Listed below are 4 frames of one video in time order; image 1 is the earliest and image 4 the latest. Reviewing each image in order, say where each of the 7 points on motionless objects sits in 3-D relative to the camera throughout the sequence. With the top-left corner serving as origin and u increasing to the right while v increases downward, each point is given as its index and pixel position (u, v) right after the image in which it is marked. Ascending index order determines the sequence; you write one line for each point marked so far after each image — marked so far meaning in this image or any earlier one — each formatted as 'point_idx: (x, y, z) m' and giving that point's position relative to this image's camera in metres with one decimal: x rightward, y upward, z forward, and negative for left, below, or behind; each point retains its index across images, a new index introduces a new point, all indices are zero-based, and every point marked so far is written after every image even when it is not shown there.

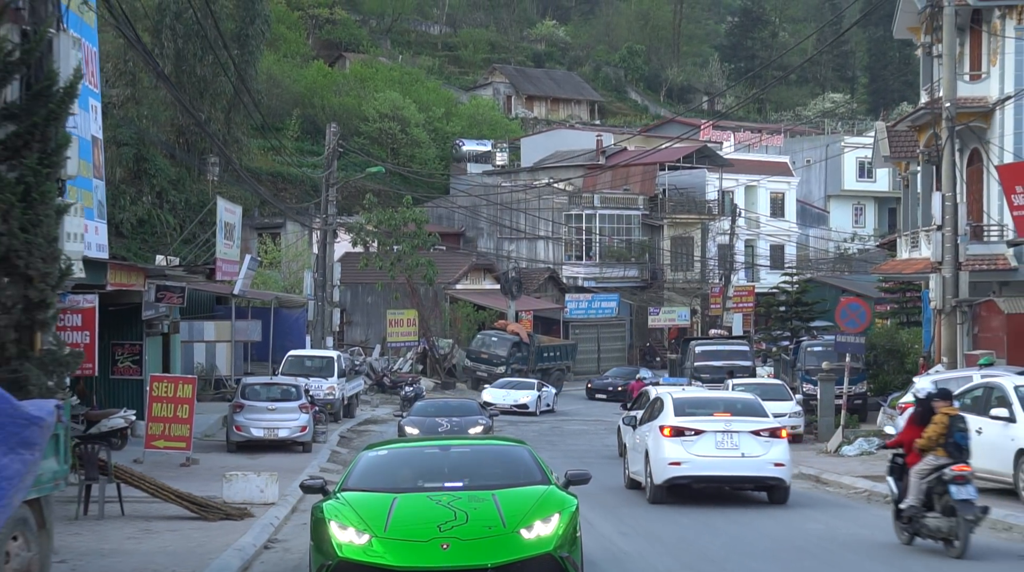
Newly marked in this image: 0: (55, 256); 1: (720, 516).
0: (-4.0, +0.3, +11.9) m
1: (+2.2, -2.5, +15.1) m
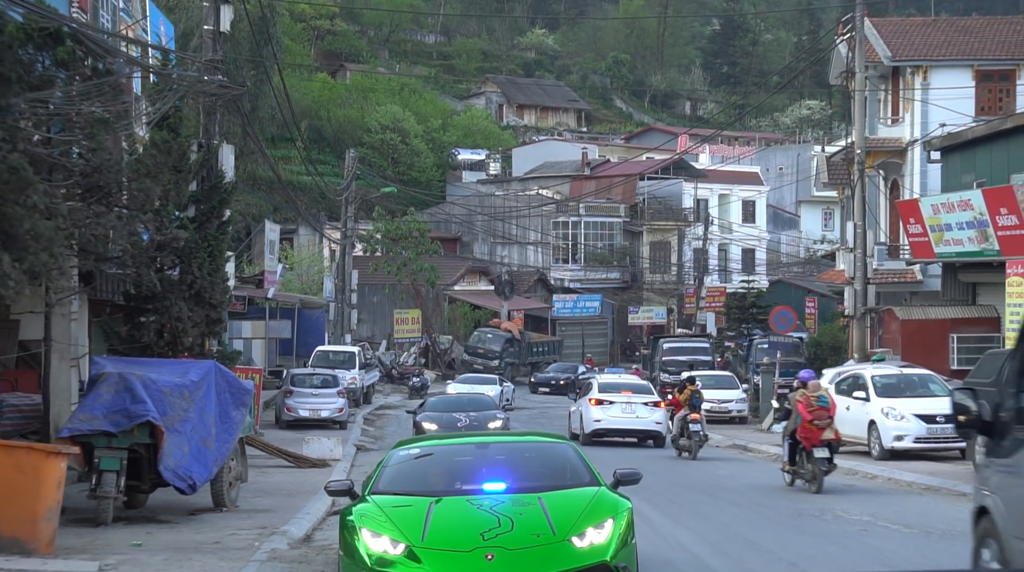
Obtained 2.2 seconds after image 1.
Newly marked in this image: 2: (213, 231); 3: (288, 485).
0: (-3.9, -0.1, +18.6) m
1: (+2.3, -2.8, +21.9) m
2: (-4.1, +0.8, +18.9) m
3: (-3.1, -2.7, +18.7) m
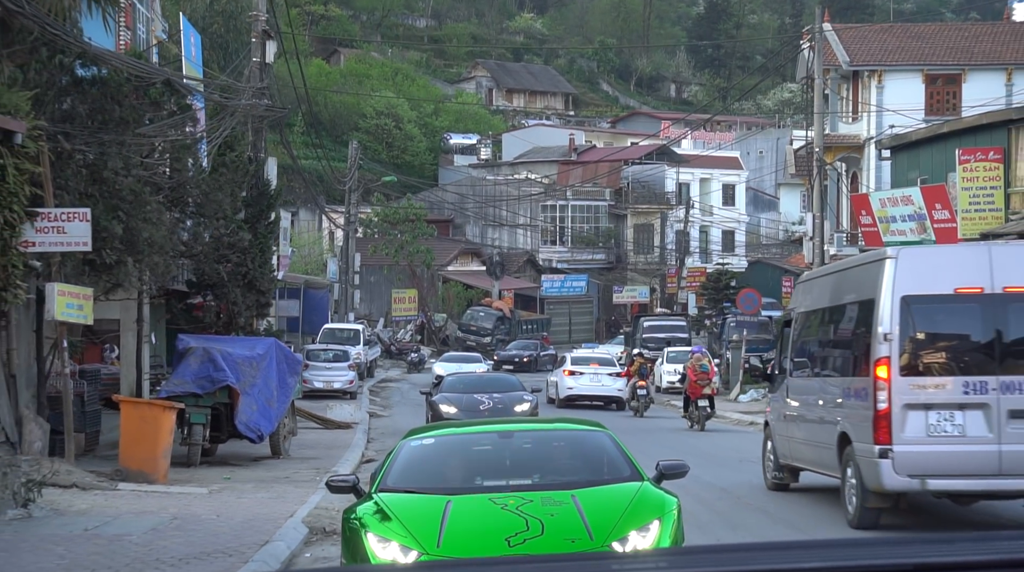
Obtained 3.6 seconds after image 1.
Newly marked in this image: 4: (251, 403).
0: (-3.9, +0.1, +22.4) m
1: (+2.2, -2.6, +25.8) m
2: (-4.1, +0.9, +22.7) m
3: (-3.1, -2.6, +22.6) m
4: (-3.4, -1.5, +18.1) m
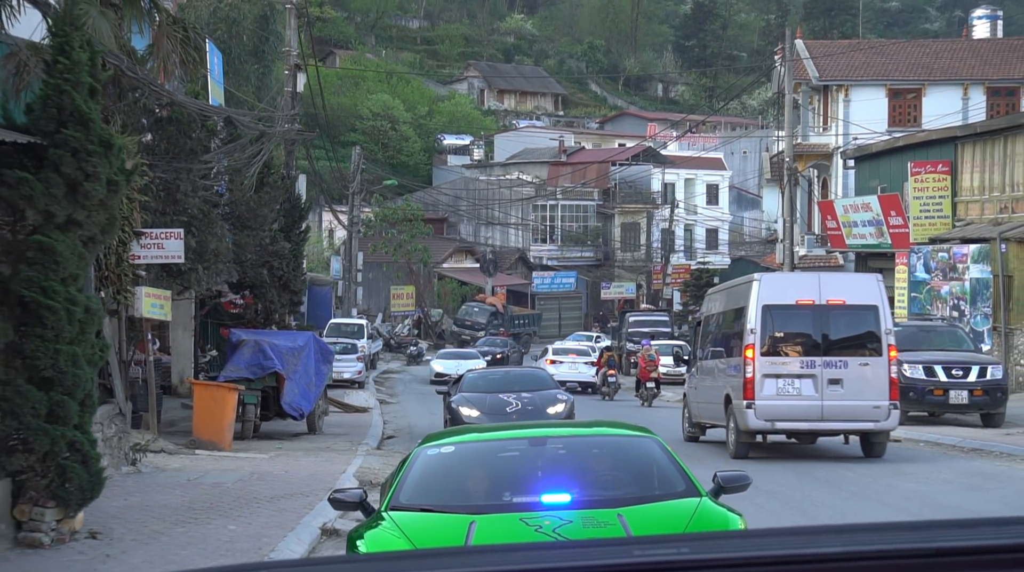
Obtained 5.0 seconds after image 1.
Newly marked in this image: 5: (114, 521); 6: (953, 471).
0: (-4.0, +0.1, +25.8) m
1: (+2.1, -2.6, +29.2) m
2: (-4.1, +0.9, +26.0) m
3: (-3.1, -2.6, +26.0) m
4: (-3.4, -1.6, +21.5) m
5: (-3.4, -2.0, +11.8) m
6: (+5.0, -2.1, +15.4) m
